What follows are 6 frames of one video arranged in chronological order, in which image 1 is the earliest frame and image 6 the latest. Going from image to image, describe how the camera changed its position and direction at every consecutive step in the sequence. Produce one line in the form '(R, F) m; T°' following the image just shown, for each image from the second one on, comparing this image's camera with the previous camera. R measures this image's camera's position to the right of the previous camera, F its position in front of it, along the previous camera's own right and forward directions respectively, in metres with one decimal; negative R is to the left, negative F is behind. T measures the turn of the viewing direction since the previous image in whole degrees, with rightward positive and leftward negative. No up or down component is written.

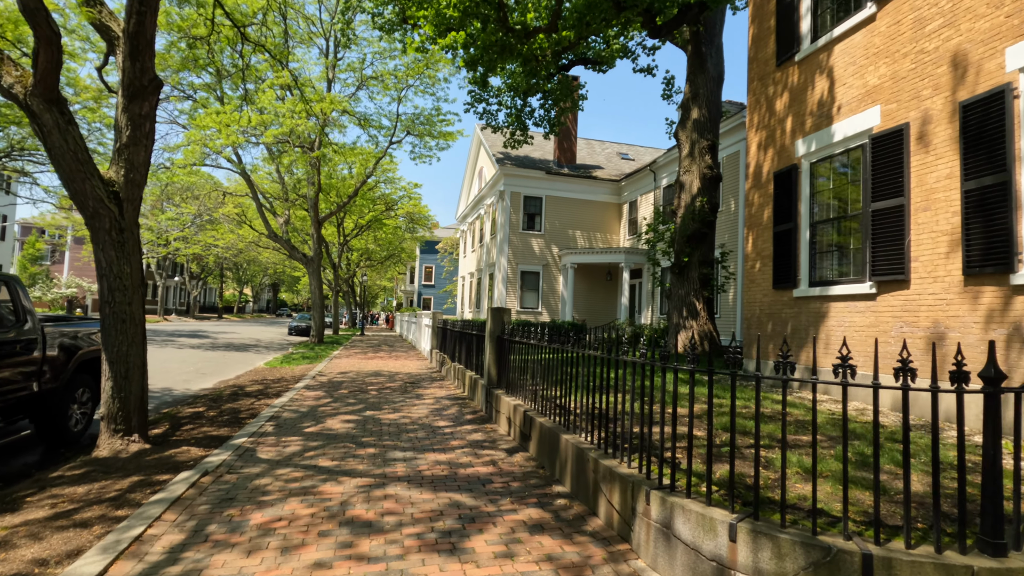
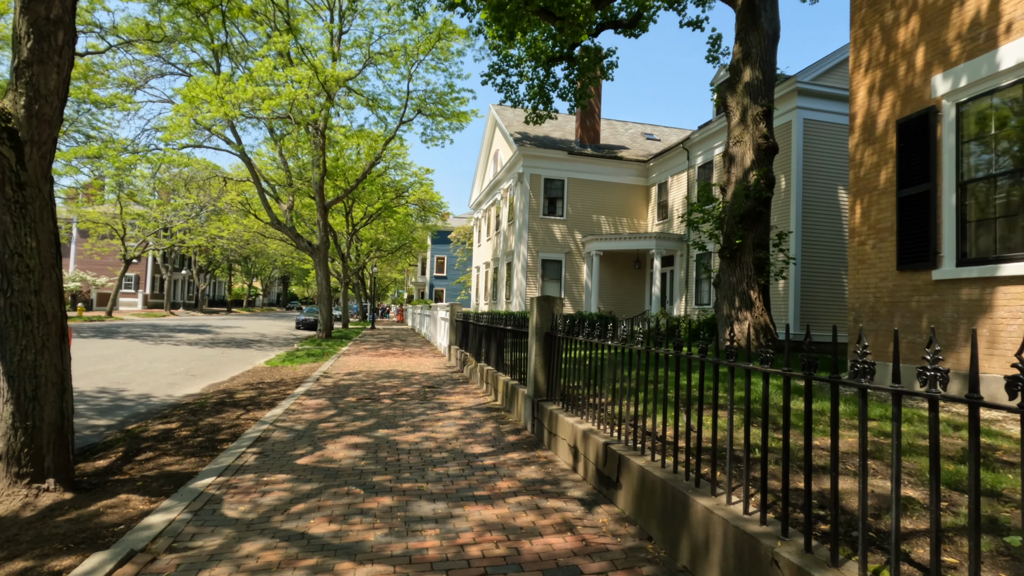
(-0.4, +1.6) m; -1°
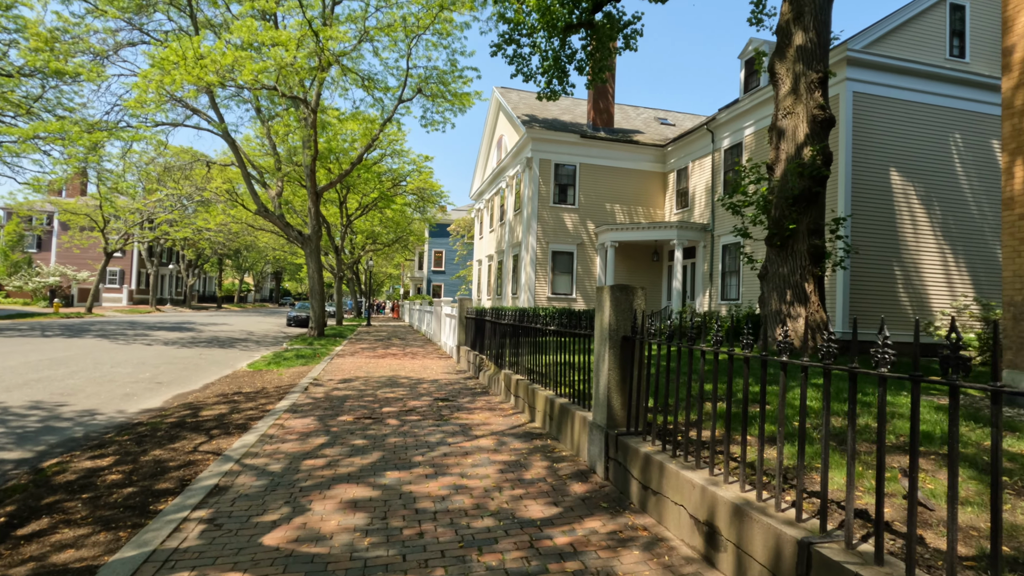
(-0.5, +1.6) m; +1°
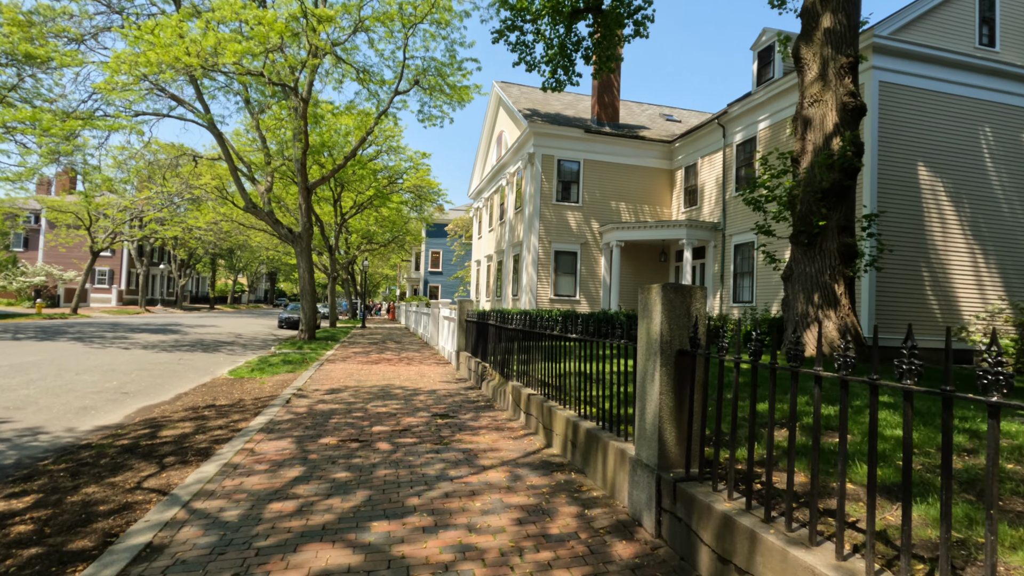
(-0.1, +0.9) m; 0°
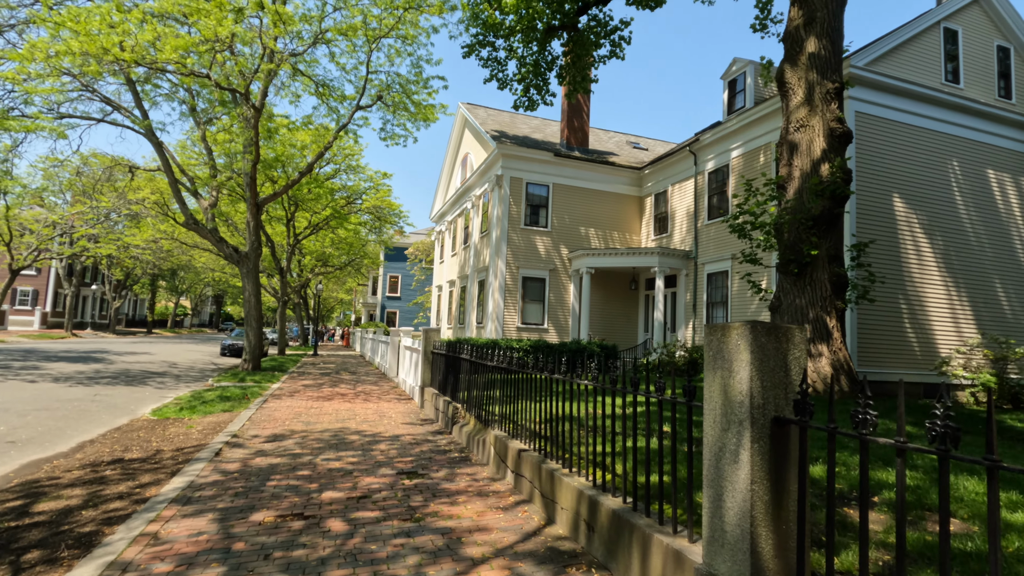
(-0.3, +0.9) m; +5°
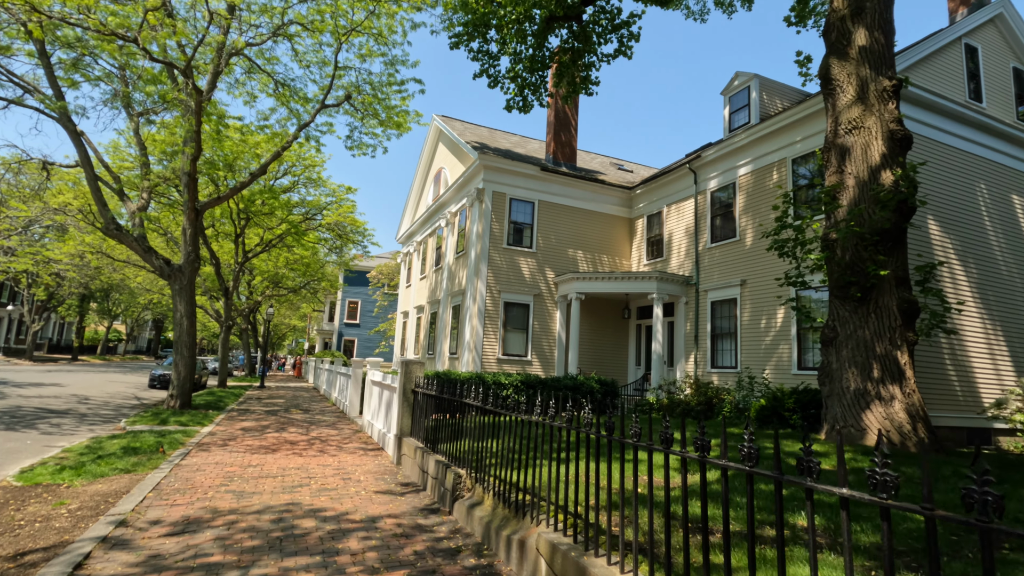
(-0.7, +2.0) m; +4°
